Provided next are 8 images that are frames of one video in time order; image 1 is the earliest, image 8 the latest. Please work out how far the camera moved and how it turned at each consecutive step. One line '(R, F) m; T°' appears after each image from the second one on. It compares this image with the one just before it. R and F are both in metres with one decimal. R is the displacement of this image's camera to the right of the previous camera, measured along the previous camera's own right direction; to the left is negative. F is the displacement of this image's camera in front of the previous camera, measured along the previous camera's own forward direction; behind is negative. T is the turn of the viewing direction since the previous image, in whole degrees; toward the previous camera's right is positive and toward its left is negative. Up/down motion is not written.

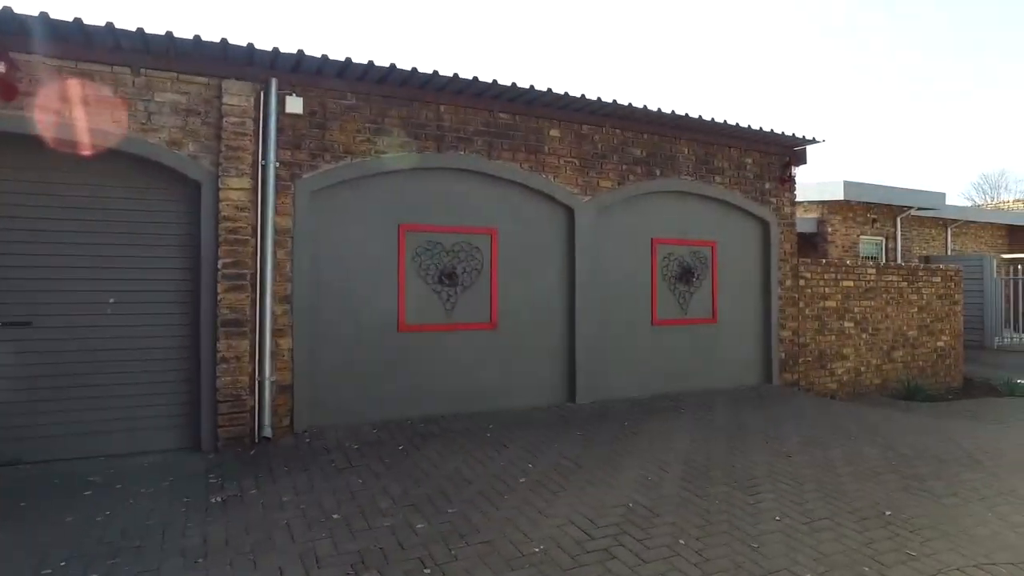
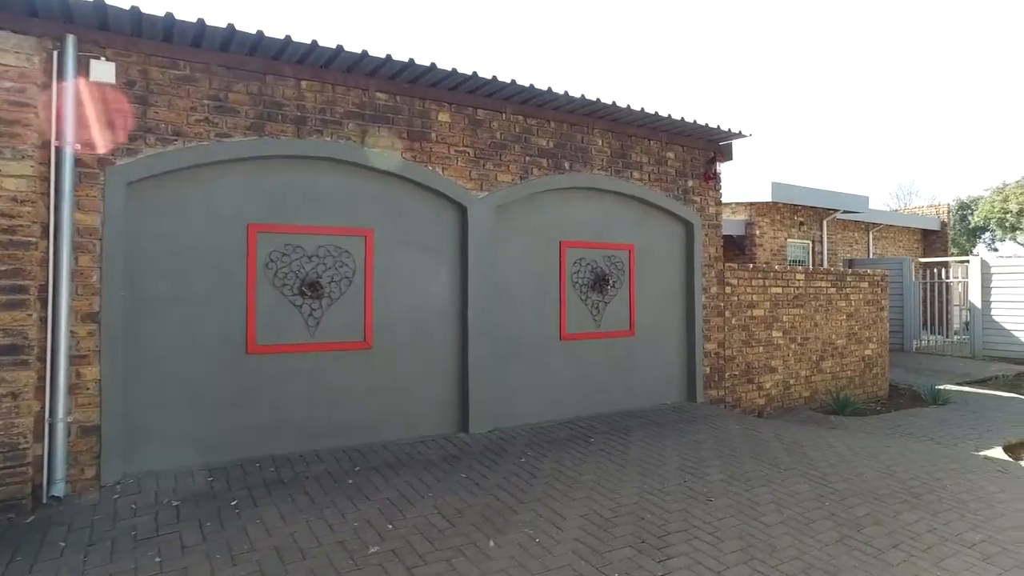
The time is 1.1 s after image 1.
(+0.5, +0.9) m; +5°
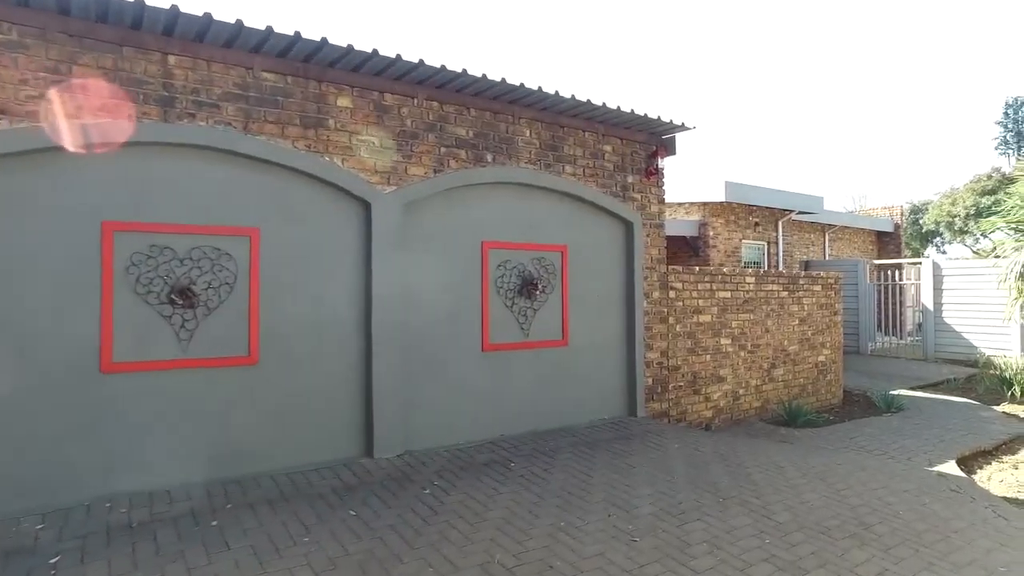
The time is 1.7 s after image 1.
(+0.5, +0.6) m; +3°
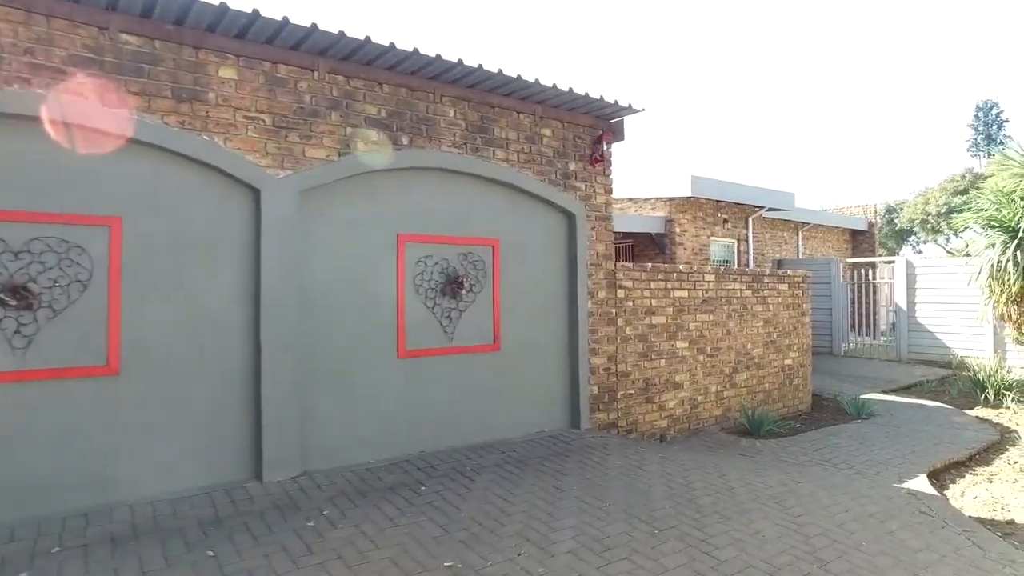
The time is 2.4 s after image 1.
(+0.5, +0.6) m; +2°
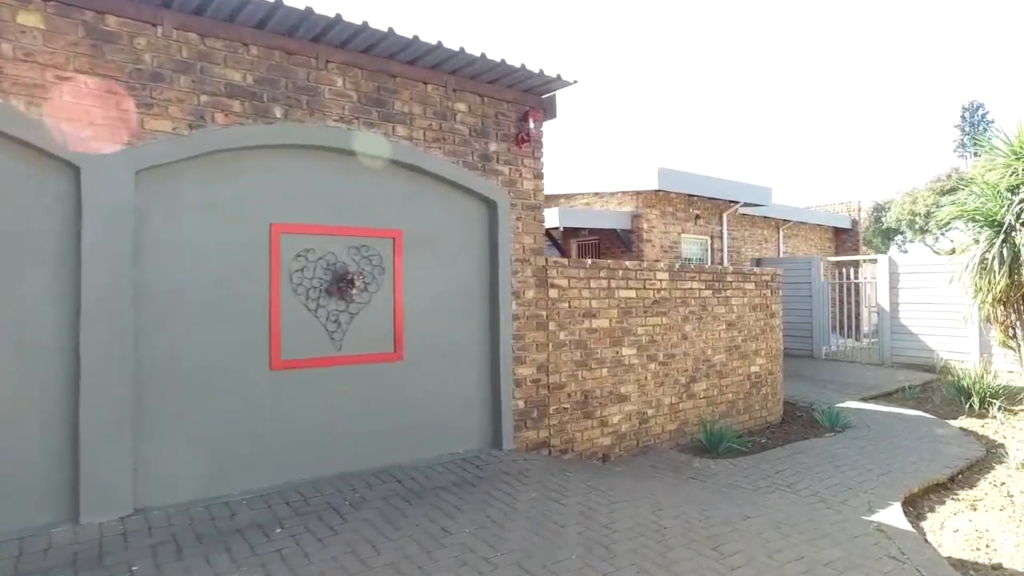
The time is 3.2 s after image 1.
(+0.7, +0.8) m; +1°
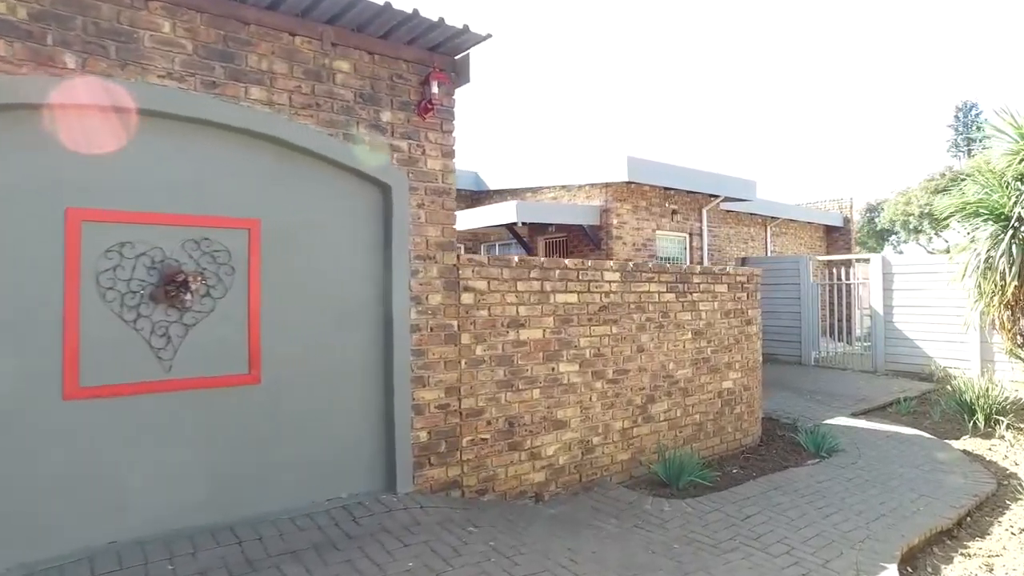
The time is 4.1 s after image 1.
(+0.7, +1.1) m; 0°
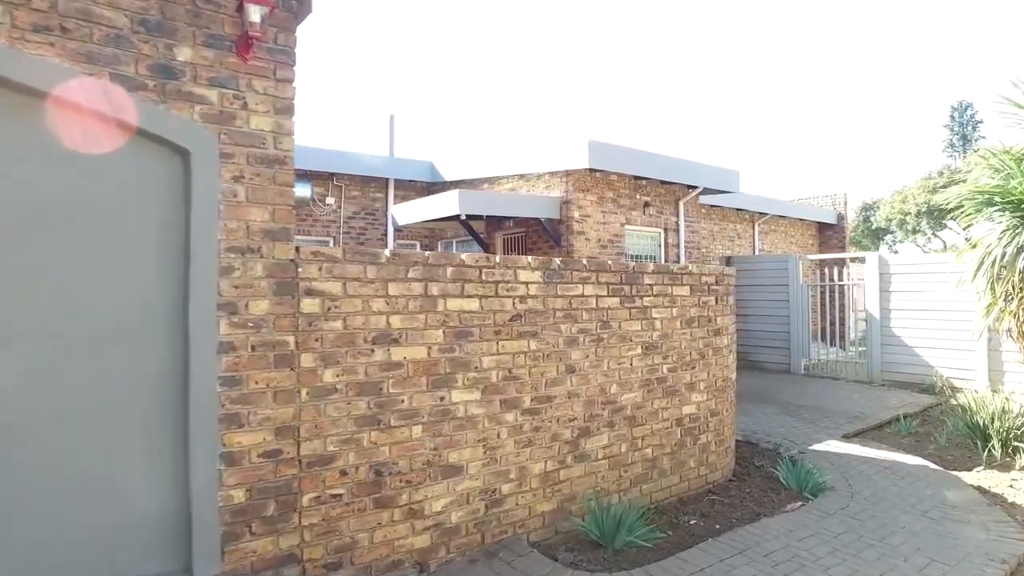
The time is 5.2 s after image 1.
(+0.7, +1.2) m; 0°
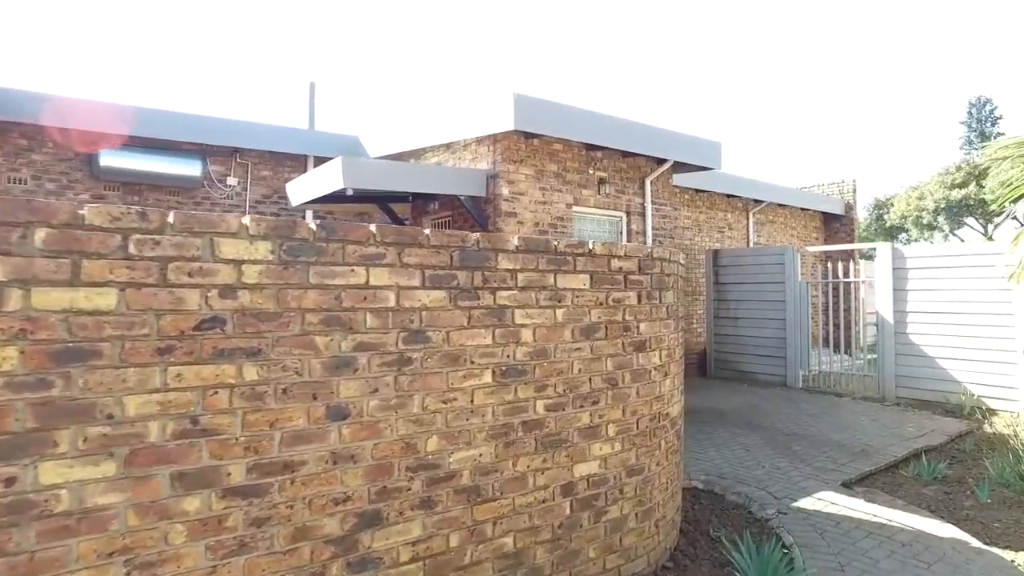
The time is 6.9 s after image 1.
(+1.2, +1.9) m; -1°
